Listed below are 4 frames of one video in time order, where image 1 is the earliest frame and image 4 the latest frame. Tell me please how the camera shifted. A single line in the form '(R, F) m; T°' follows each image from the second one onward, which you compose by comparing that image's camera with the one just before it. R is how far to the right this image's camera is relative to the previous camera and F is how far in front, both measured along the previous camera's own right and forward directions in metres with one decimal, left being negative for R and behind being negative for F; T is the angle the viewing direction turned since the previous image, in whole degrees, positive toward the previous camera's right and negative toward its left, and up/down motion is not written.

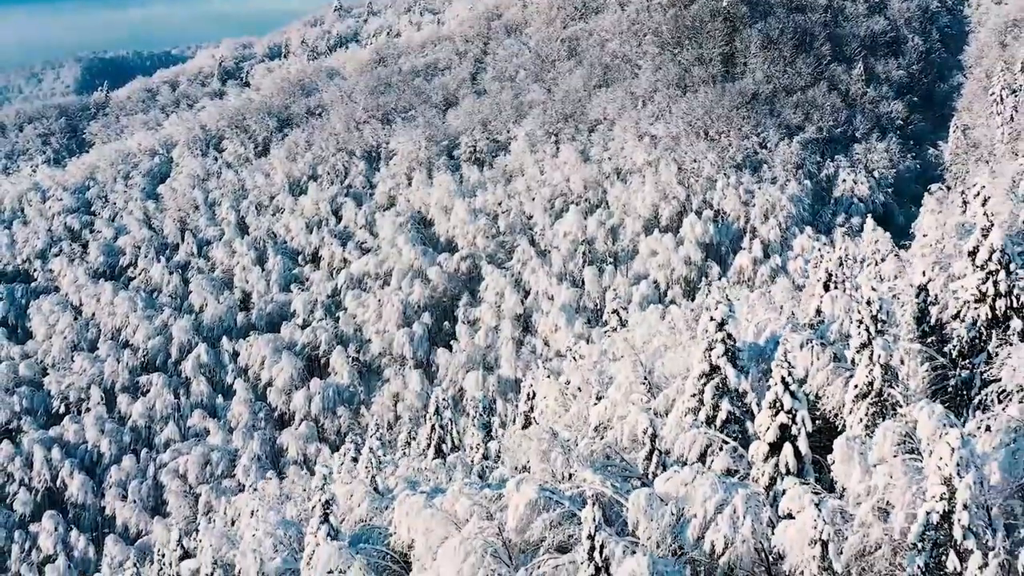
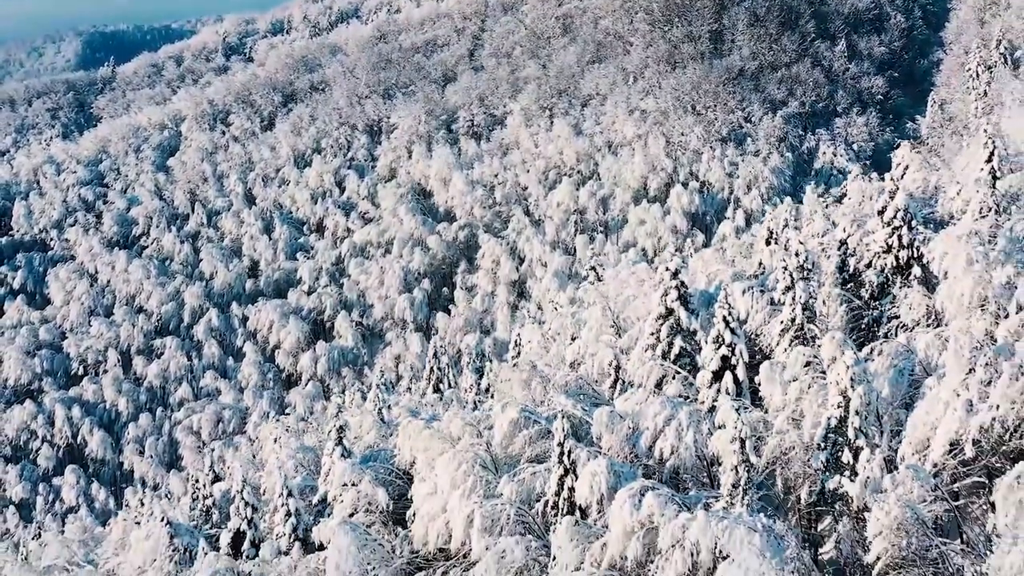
(+0.3, -2.3) m; 0°
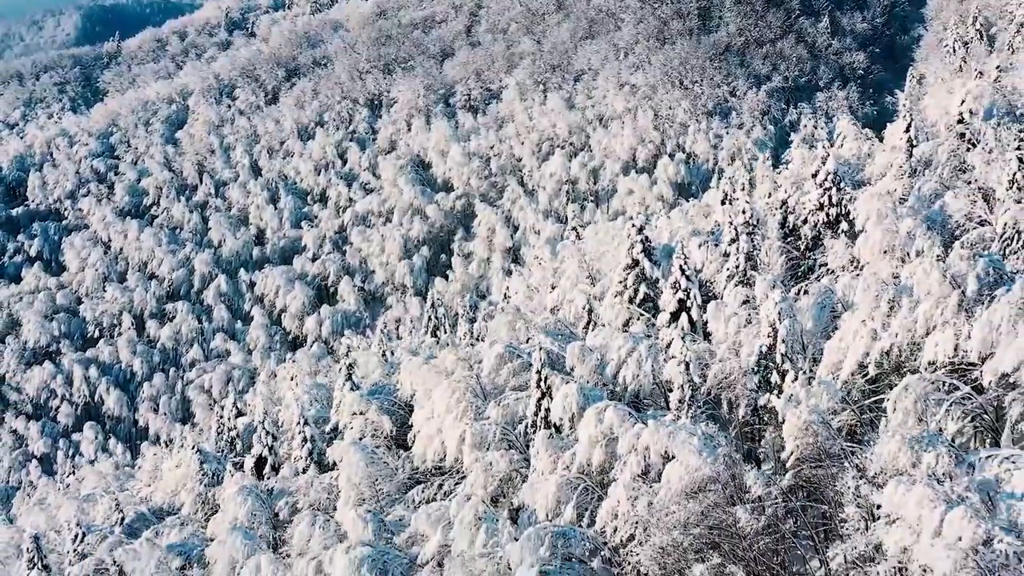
(+0.3, -2.3) m; 0°
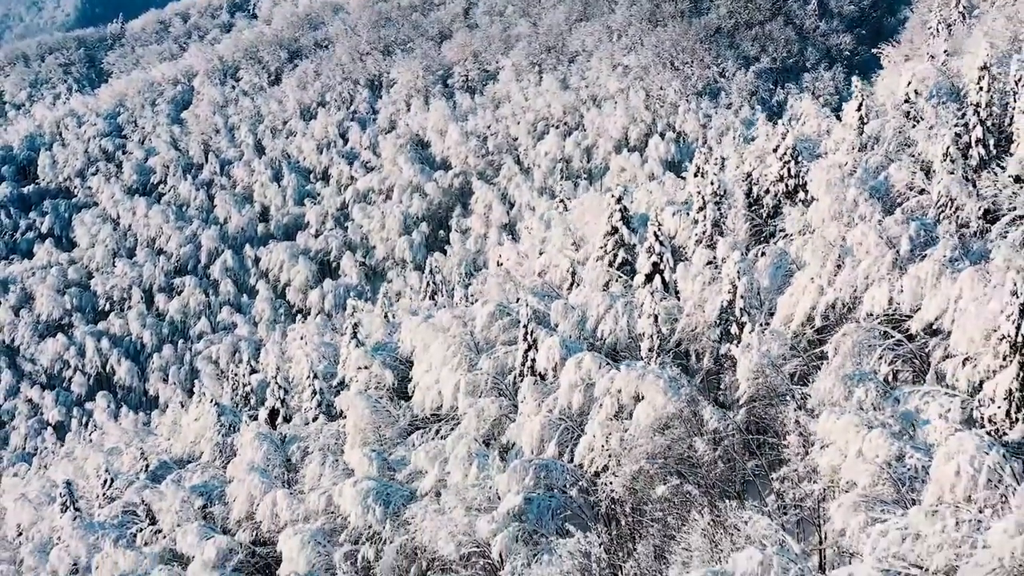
(+0.2, -1.8) m; 0°
